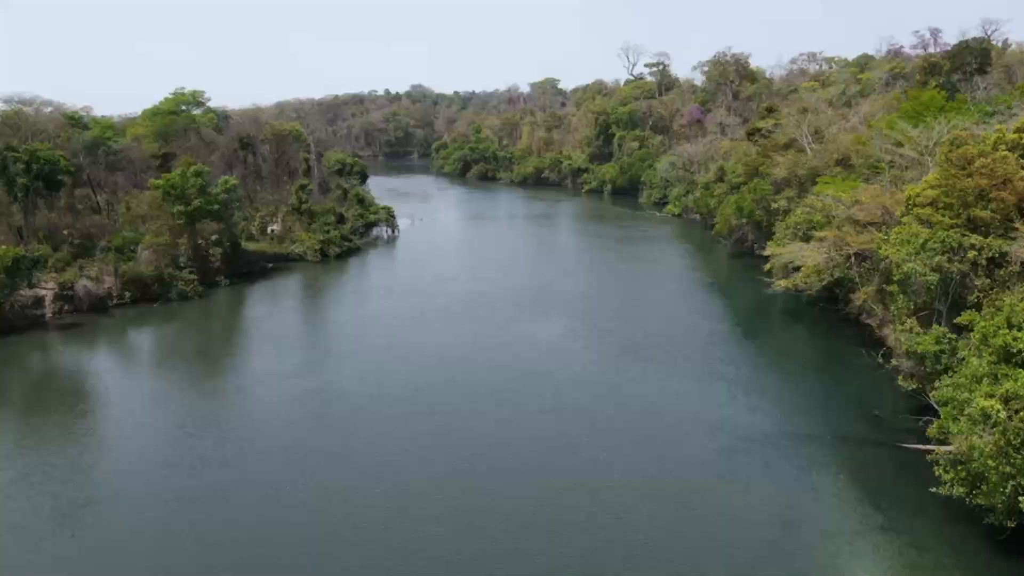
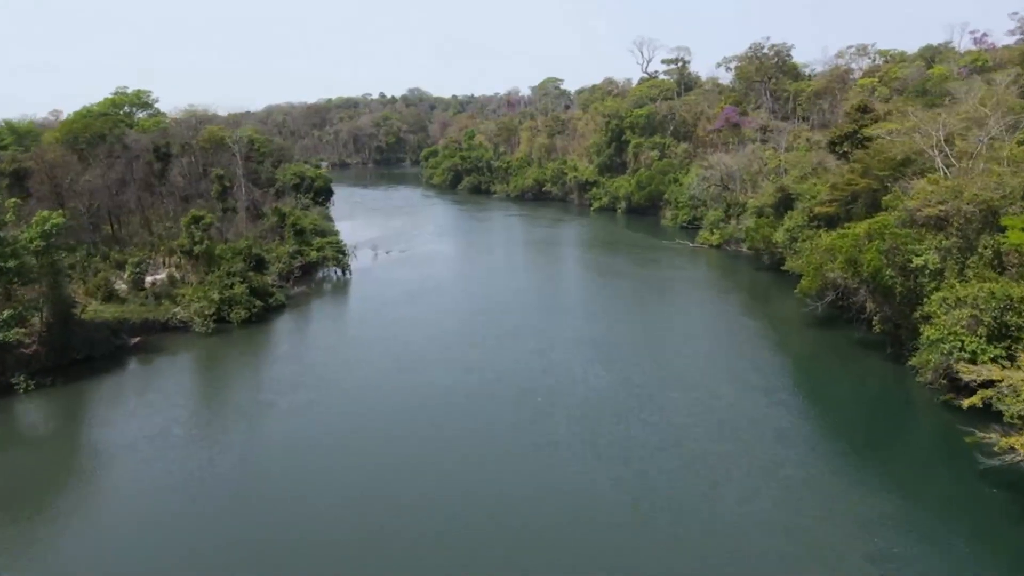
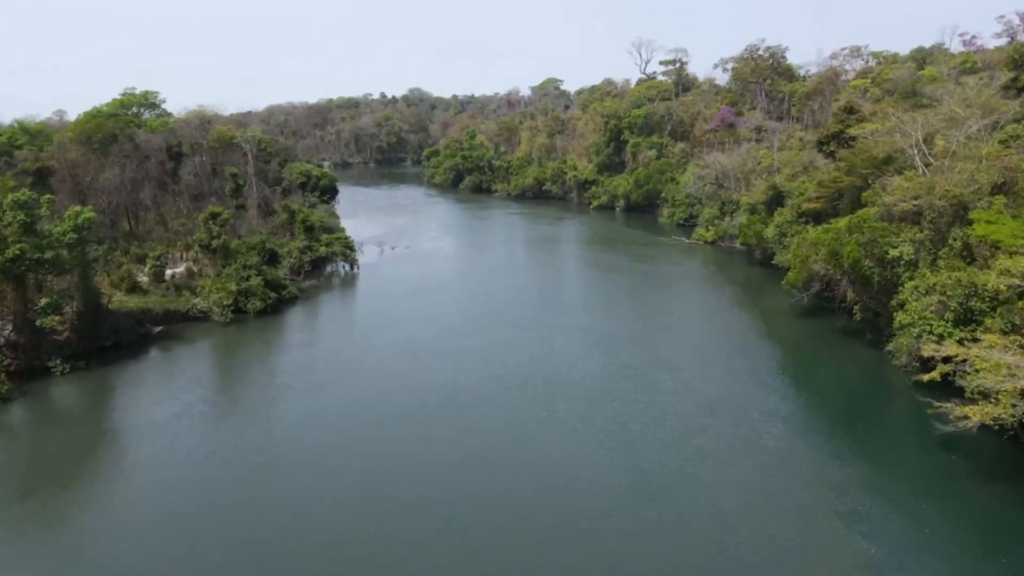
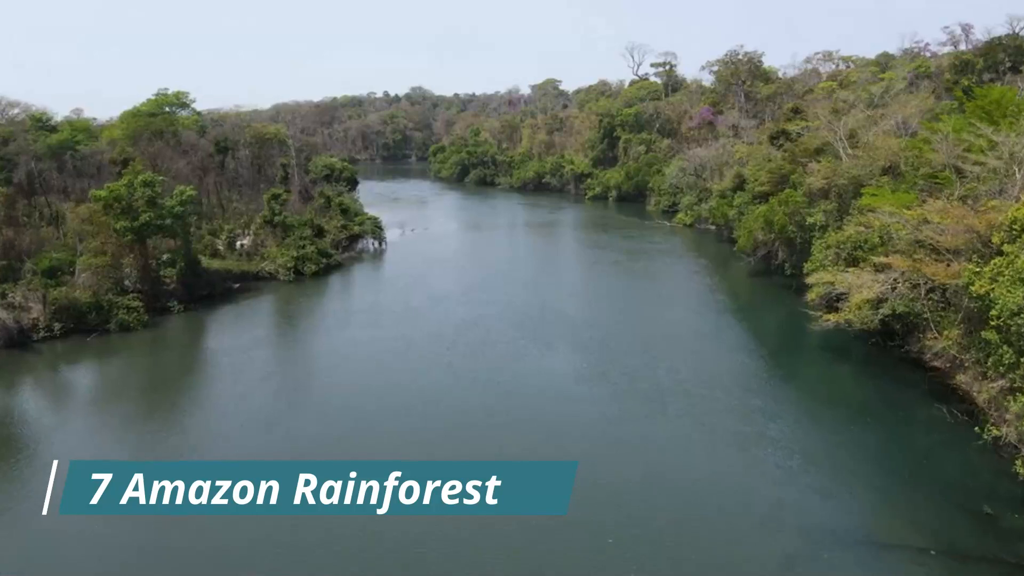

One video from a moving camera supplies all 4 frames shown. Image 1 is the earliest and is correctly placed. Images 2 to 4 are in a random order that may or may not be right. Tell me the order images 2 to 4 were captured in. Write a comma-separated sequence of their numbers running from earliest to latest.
4, 3, 2
